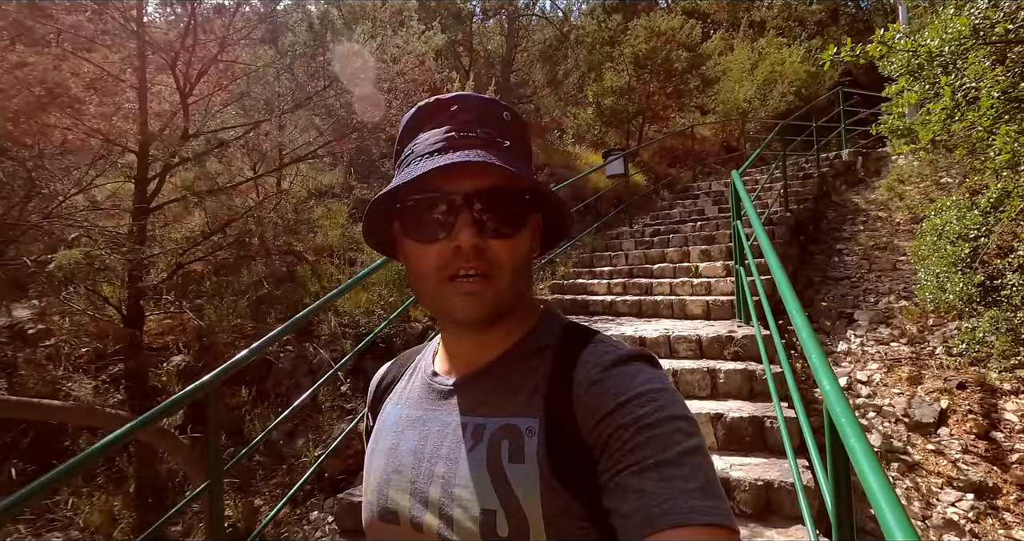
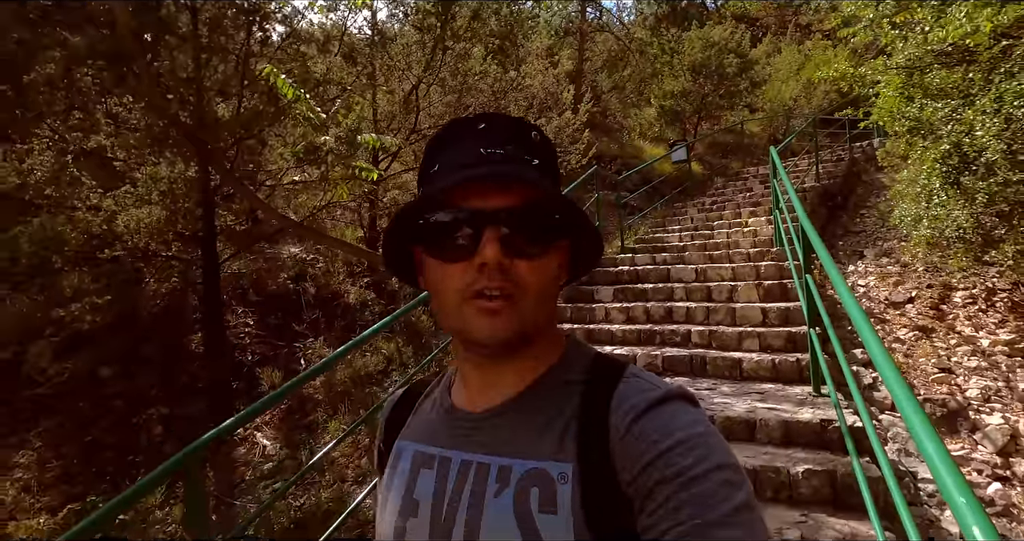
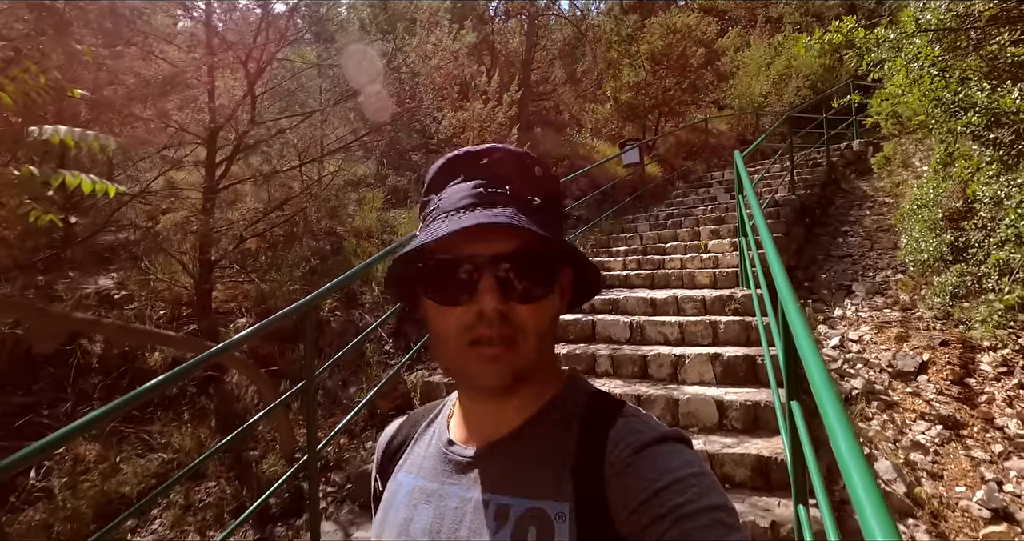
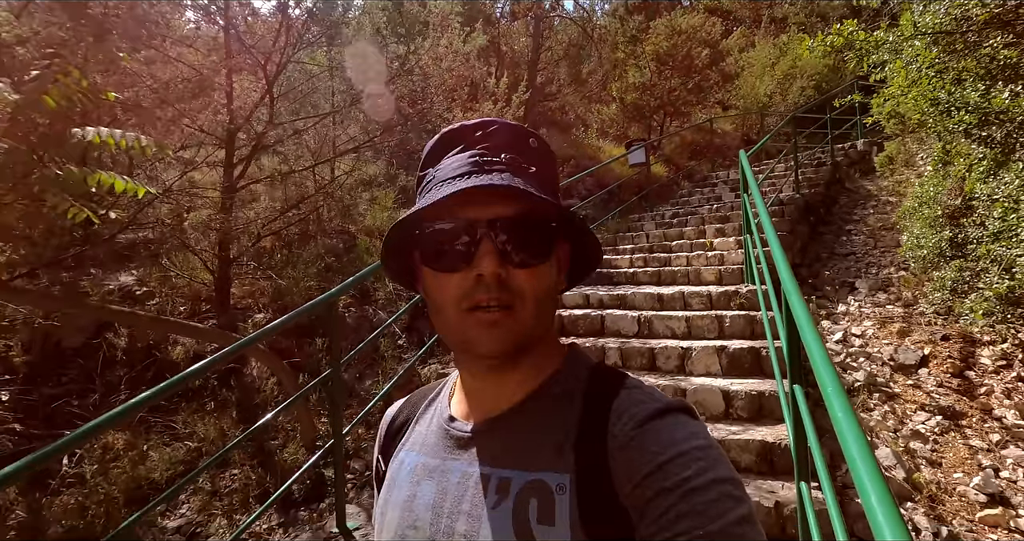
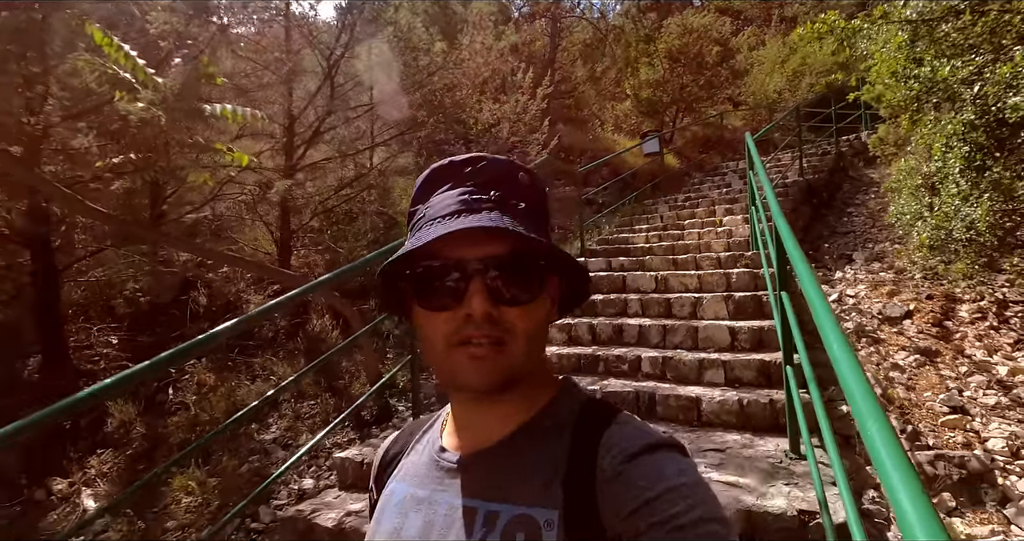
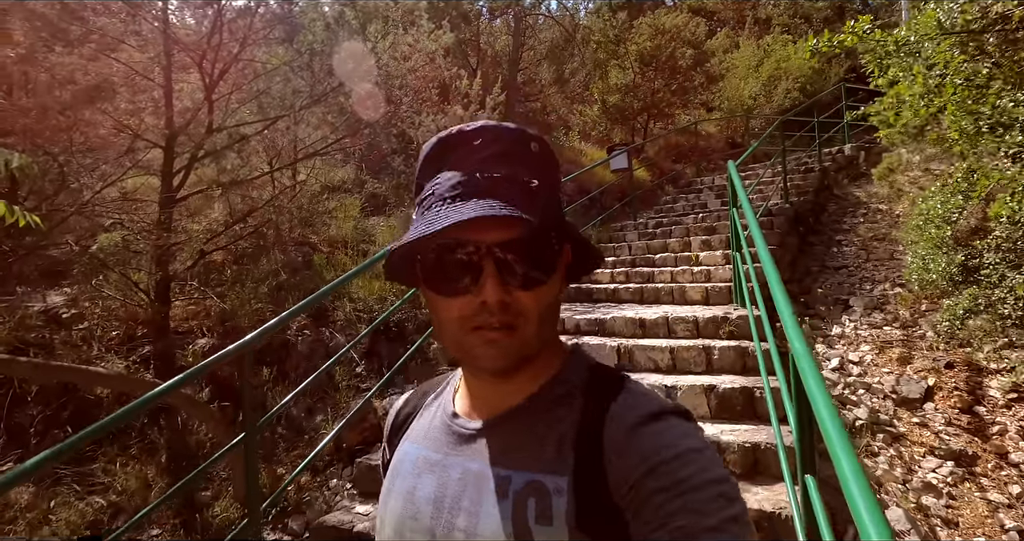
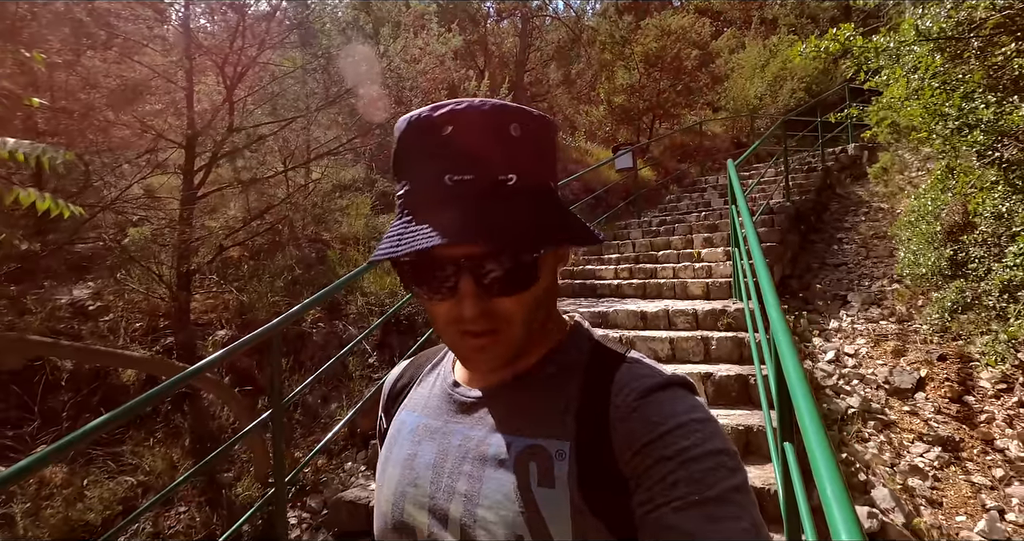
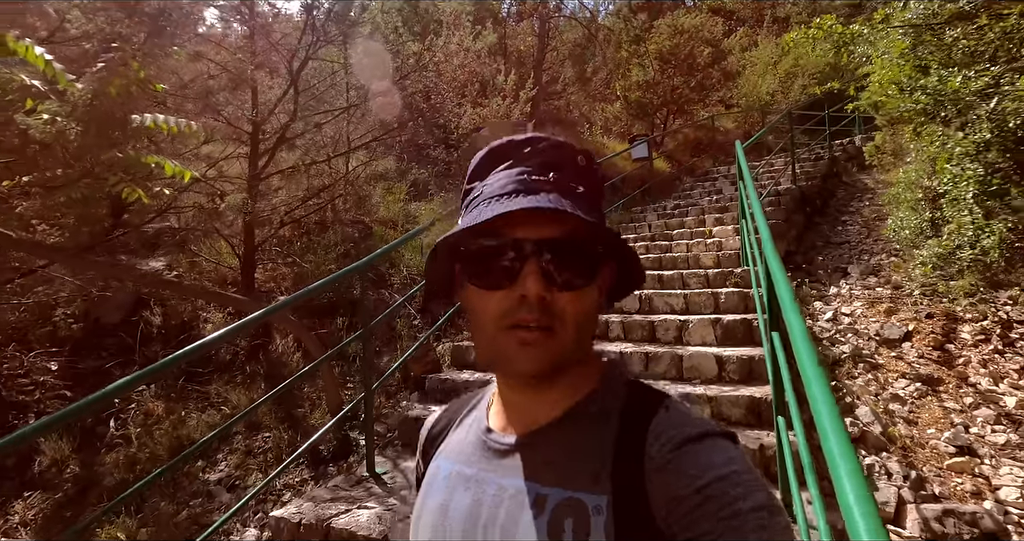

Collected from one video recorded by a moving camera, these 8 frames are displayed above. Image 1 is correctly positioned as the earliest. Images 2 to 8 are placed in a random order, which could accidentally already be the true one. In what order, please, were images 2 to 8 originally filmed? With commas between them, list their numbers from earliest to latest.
6, 7, 3, 4, 8, 5, 2
